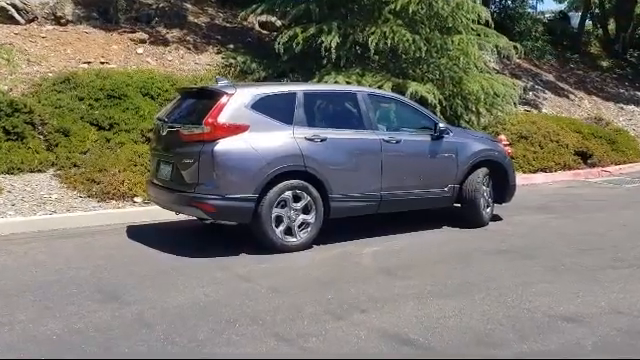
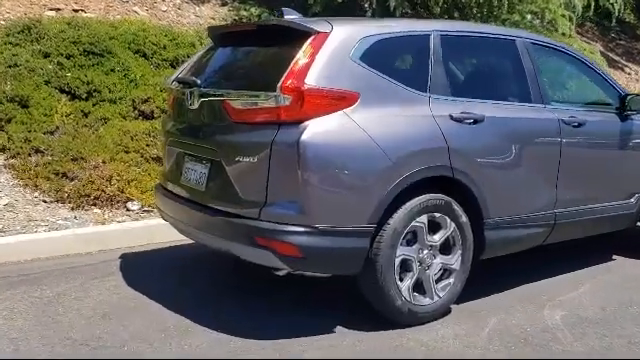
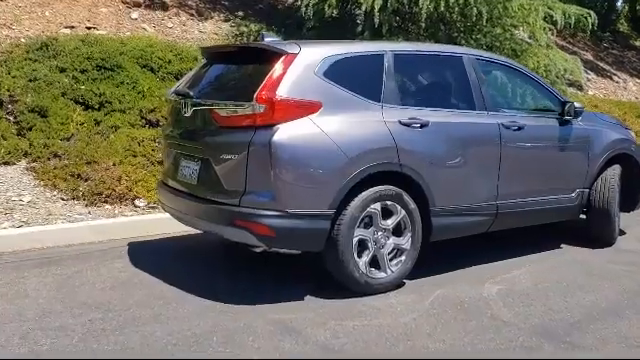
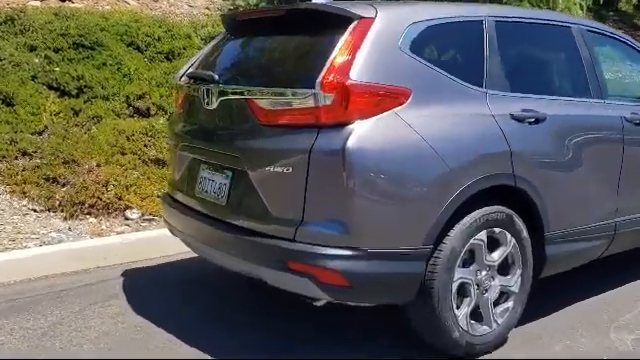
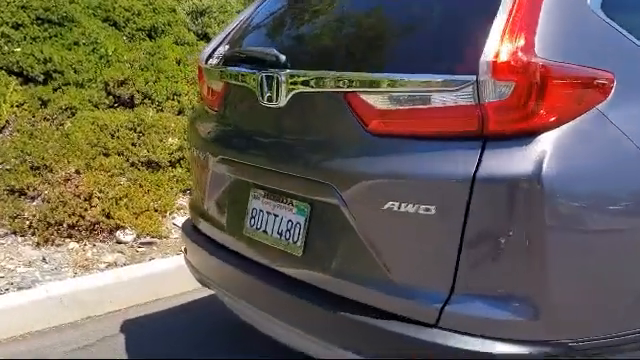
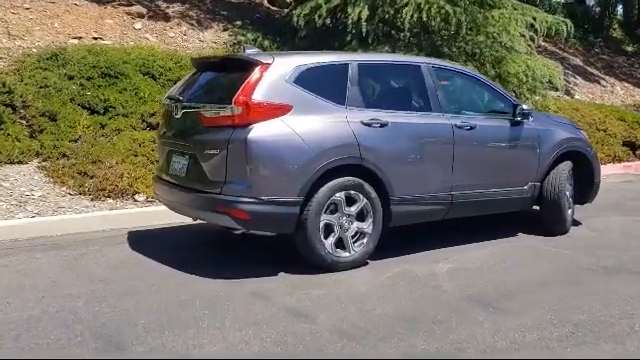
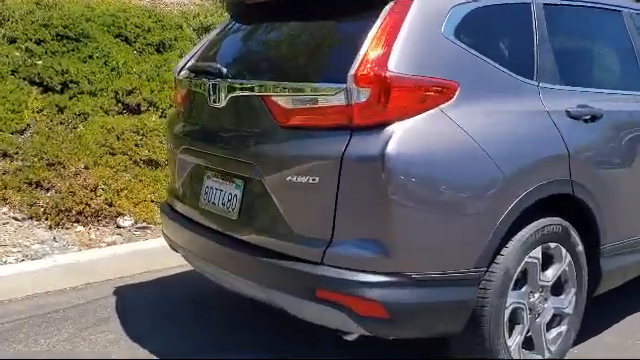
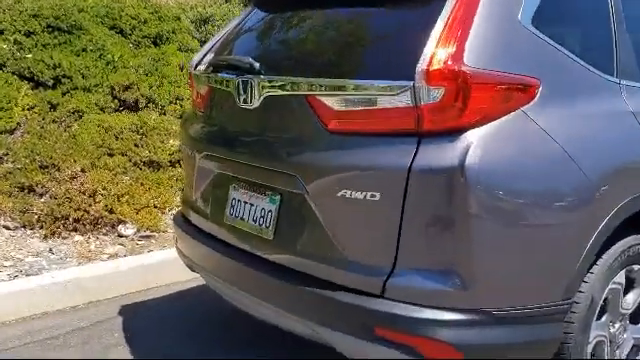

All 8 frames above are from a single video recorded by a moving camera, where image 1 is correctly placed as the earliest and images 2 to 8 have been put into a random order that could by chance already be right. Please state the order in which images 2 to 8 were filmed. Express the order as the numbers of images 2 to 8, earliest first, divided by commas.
6, 3, 2, 4, 7, 8, 5
